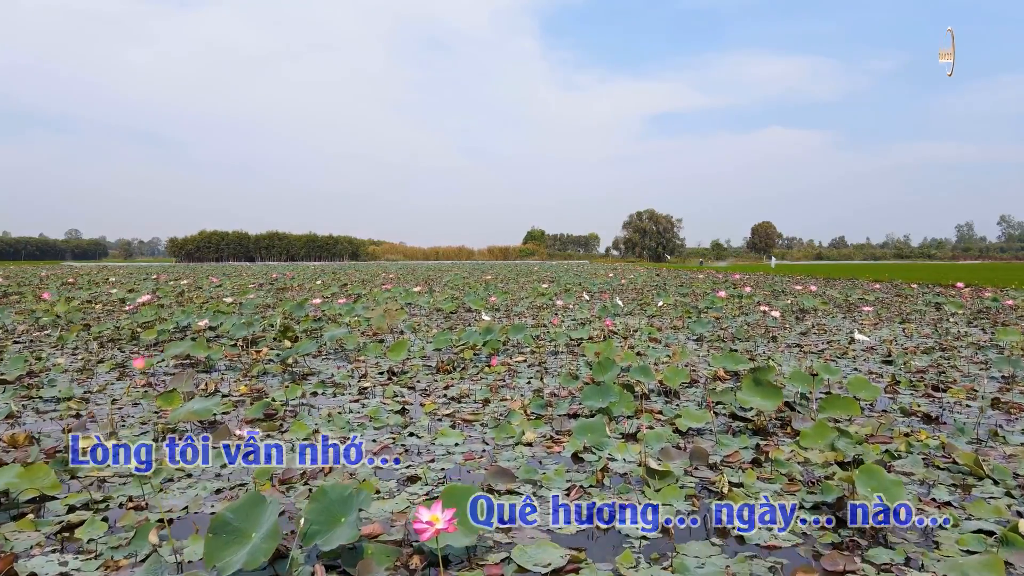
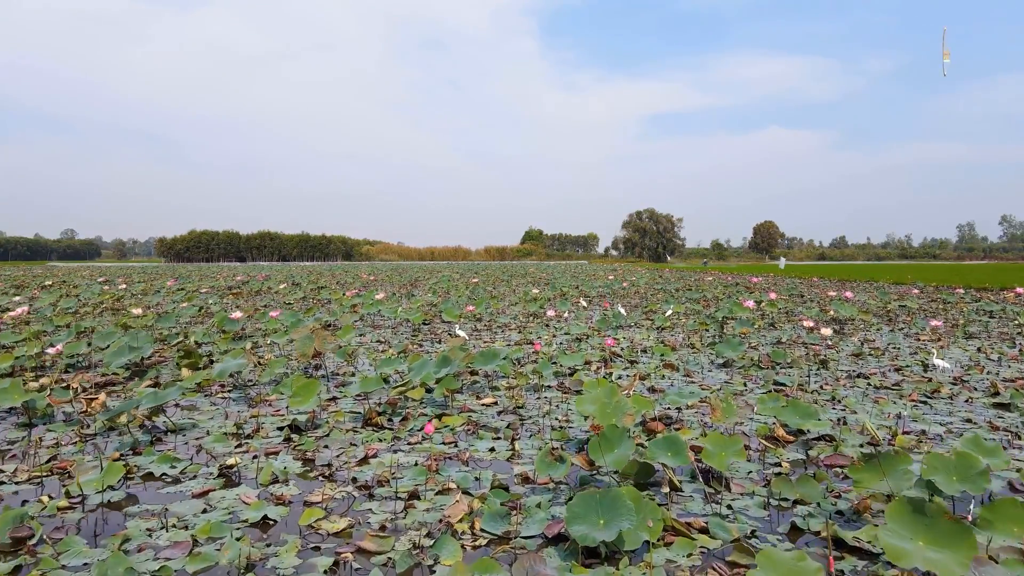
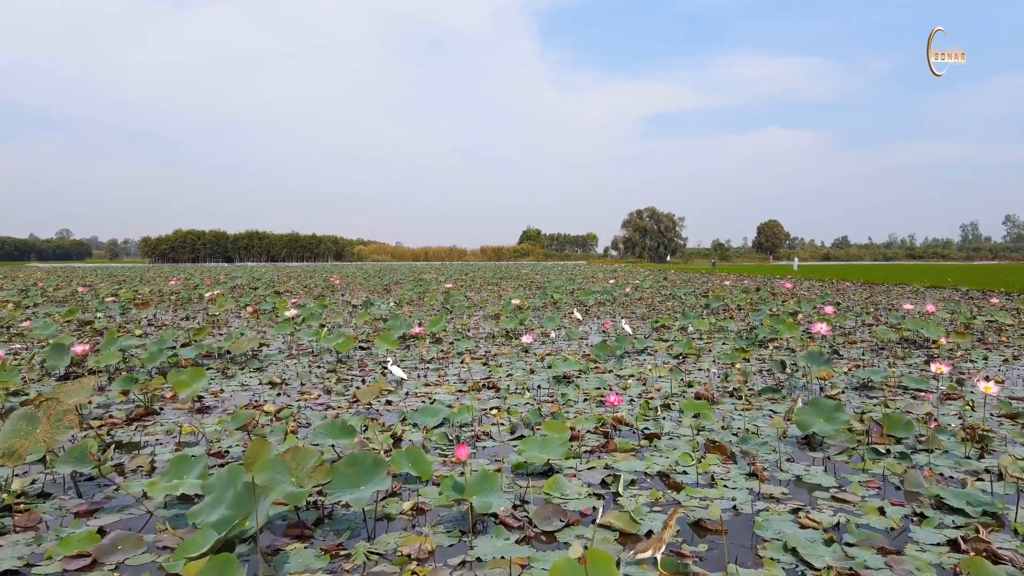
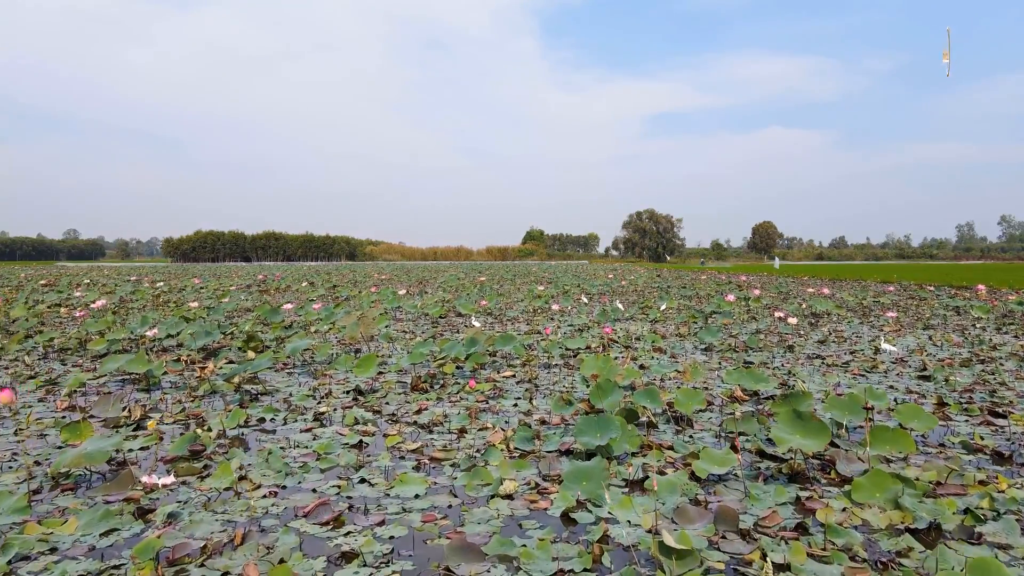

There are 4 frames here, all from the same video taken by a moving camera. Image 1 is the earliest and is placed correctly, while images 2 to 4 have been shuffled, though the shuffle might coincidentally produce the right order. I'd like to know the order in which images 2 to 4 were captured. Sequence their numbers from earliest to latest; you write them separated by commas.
4, 2, 3
